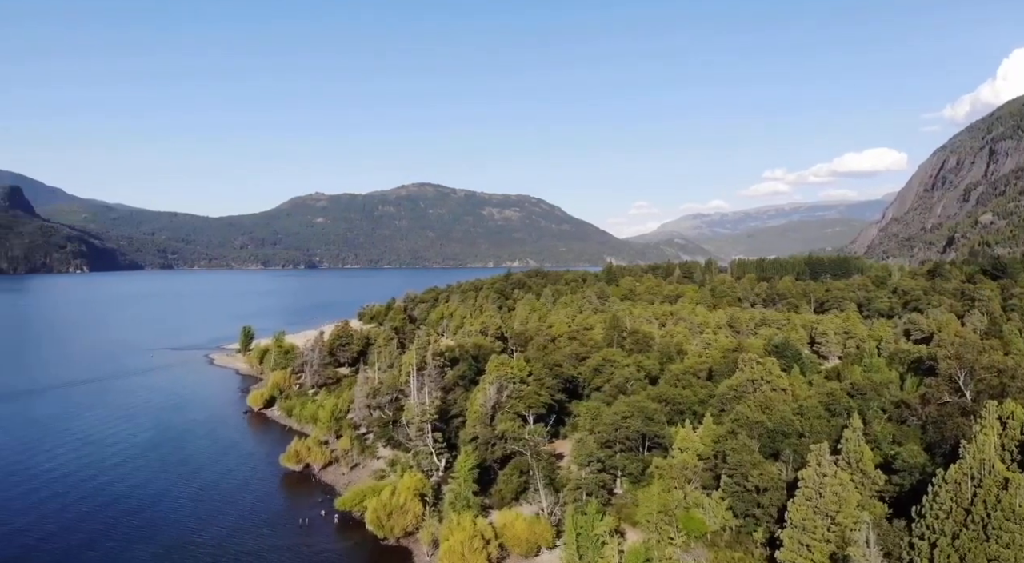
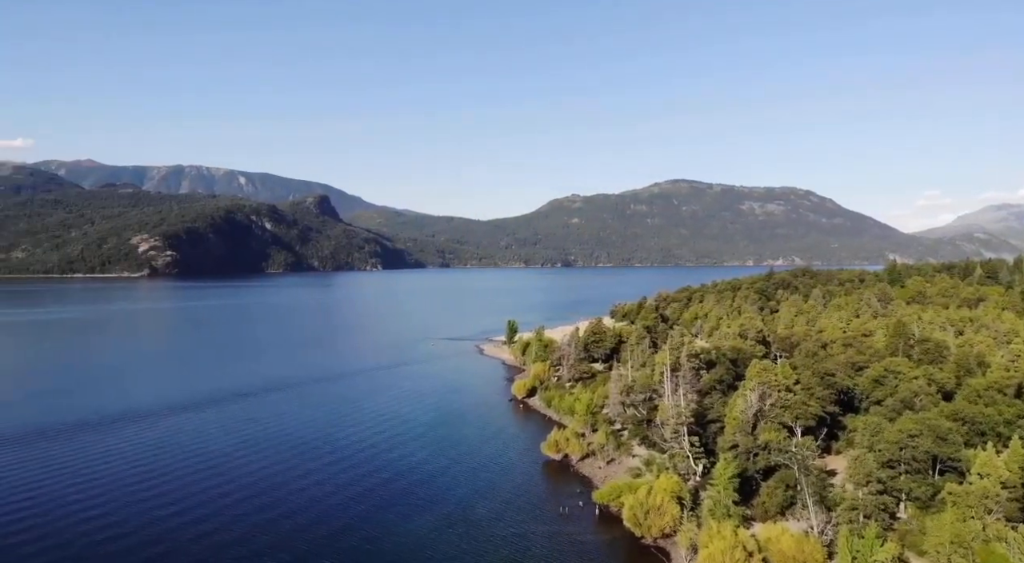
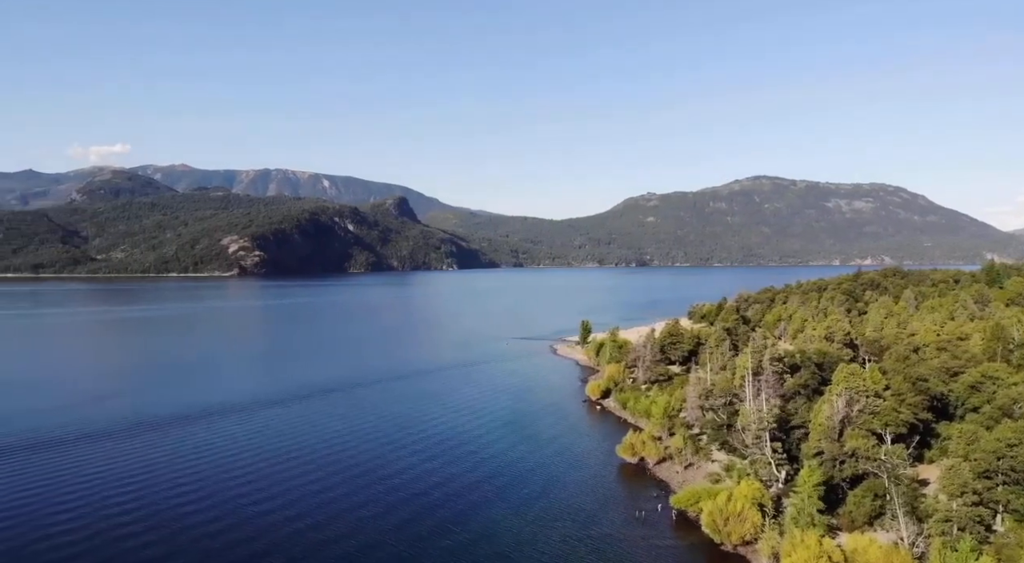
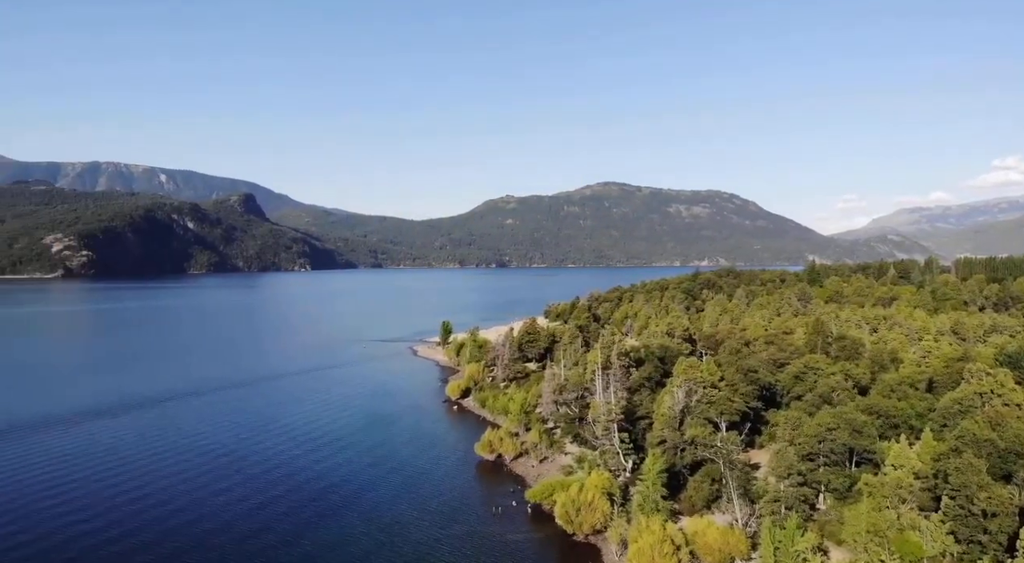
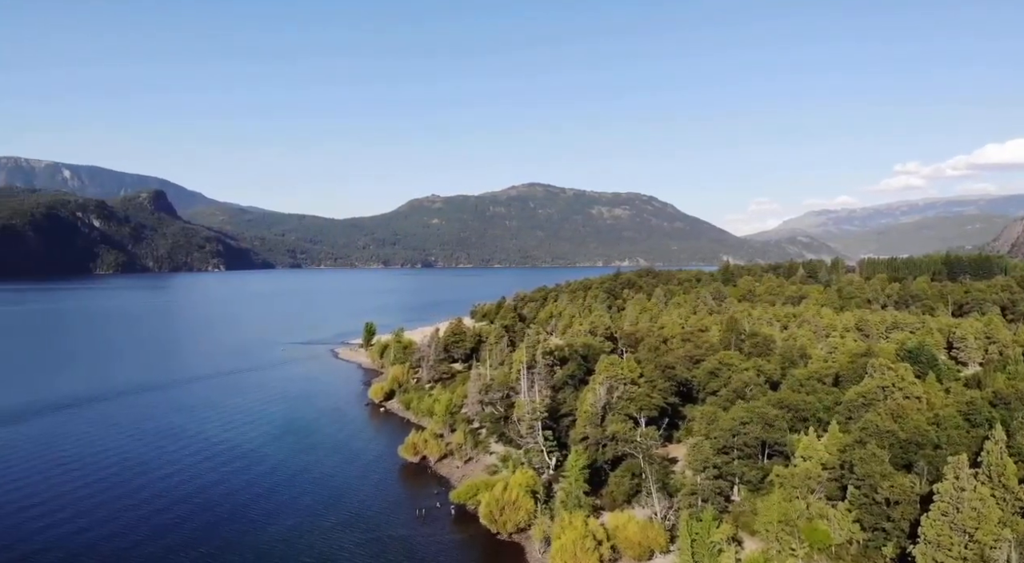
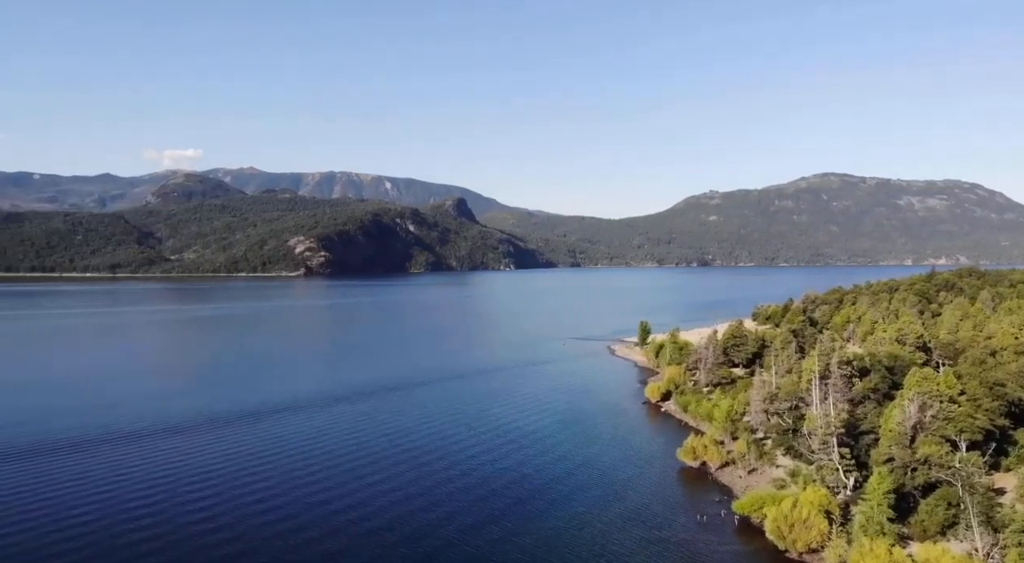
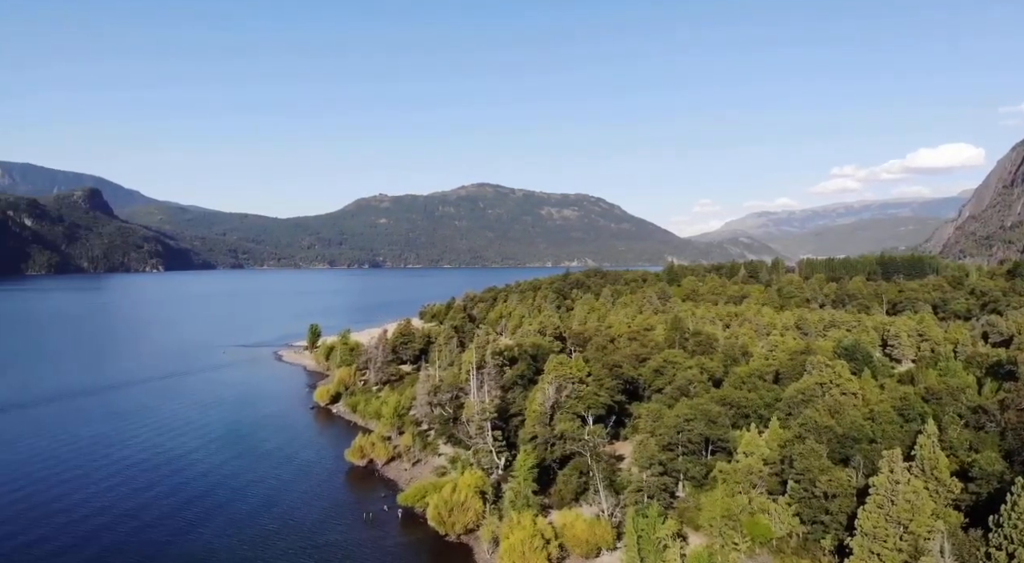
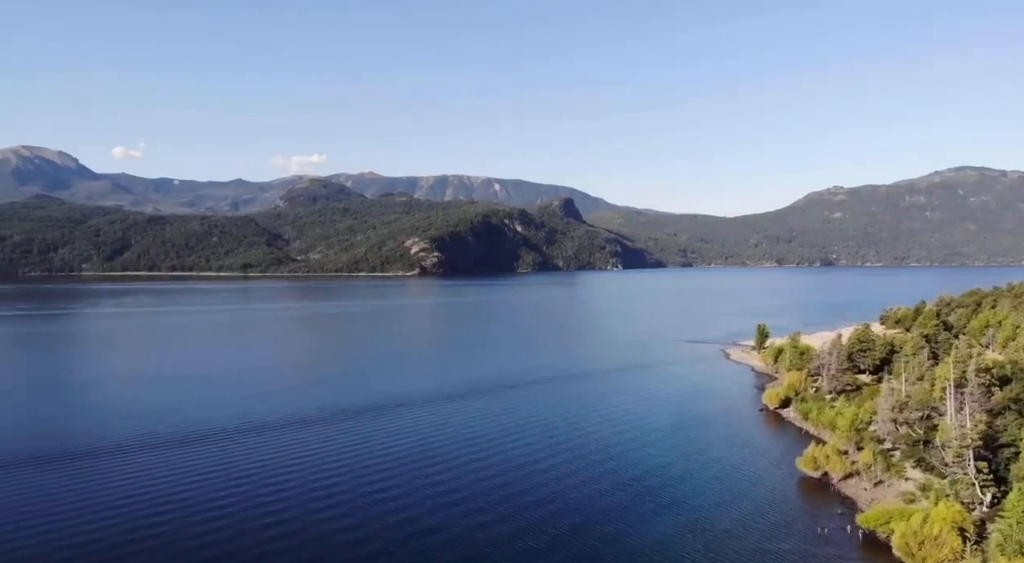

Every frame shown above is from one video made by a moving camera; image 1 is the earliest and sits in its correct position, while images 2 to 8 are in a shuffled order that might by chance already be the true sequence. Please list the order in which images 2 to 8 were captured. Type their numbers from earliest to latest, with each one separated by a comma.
7, 5, 4, 2, 3, 6, 8
